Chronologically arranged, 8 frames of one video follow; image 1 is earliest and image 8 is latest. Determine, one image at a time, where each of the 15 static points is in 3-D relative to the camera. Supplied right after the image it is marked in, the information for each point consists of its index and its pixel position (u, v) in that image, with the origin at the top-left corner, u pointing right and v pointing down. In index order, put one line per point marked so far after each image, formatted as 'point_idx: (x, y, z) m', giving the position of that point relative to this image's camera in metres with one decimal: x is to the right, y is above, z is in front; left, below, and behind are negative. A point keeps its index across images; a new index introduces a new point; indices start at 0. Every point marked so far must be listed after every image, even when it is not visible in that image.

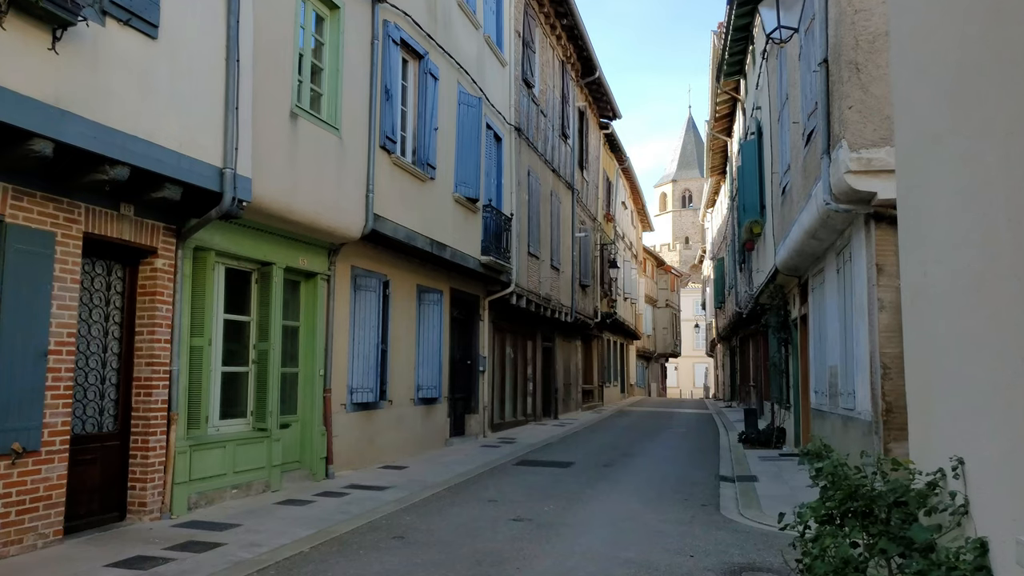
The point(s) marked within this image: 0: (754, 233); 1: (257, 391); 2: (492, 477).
0: (+5.1, +1.2, +15.9) m
1: (-2.9, -1.2, +8.5) m
2: (-0.3, -2.6, +10.4) m
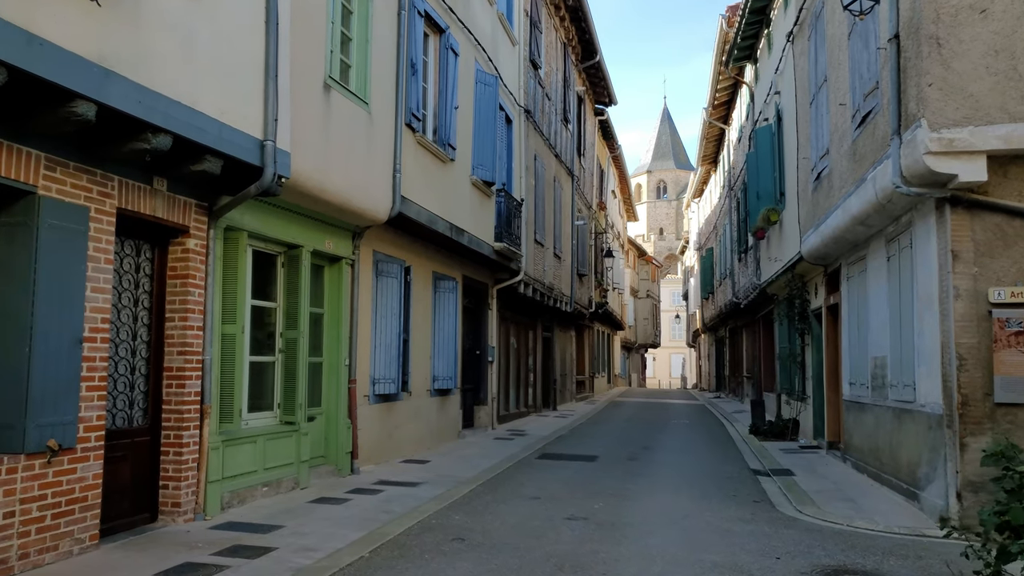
0: (+5.4, +1.4, +15.6) m
1: (-2.4, -1.0, +8.0) m
2: (+0.1, -2.5, +10.0) m
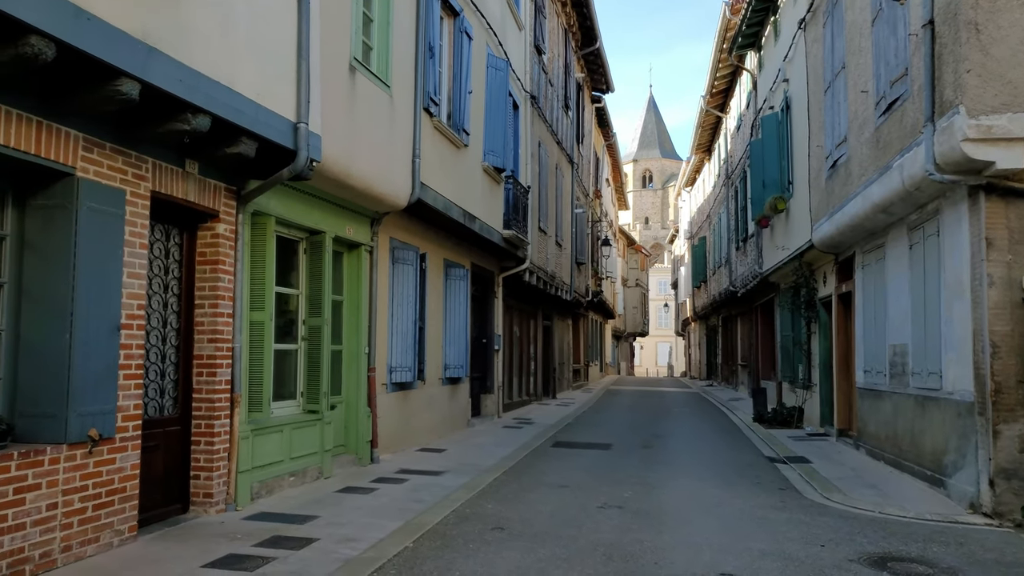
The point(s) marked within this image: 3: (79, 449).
0: (+5.5, +1.7, +15.6) m
1: (-2.1, -0.9, +7.9) m
2: (+0.4, -2.3, +9.9) m
3: (-2.7, -1.0, +4.7) m
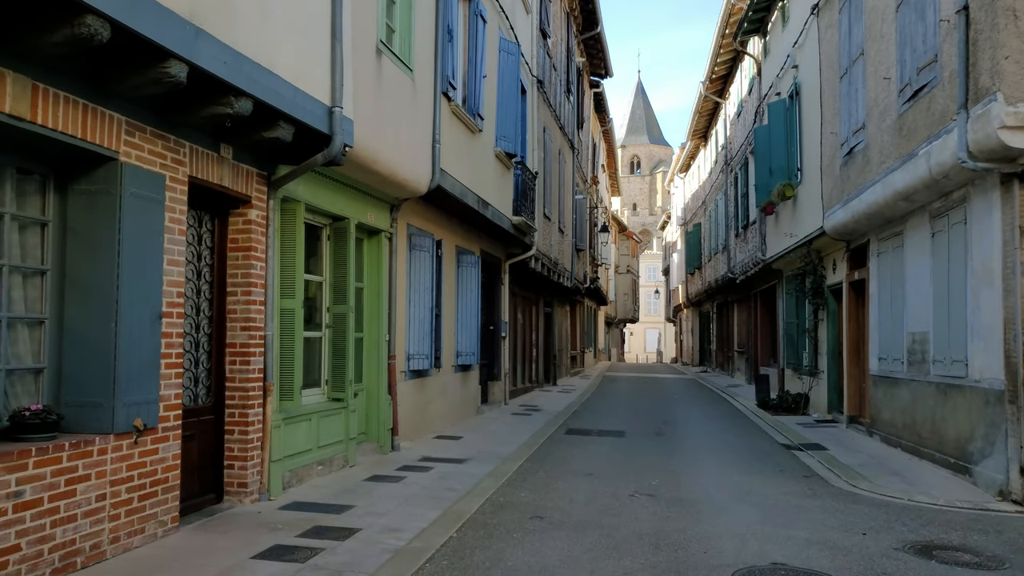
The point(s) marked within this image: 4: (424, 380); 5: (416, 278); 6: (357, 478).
0: (+5.7, +1.9, +15.6) m
1: (-1.9, -0.7, +7.8) m
2: (+0.6, -2.1, +9.9) m
3: (-2.4, -0.9, +4.6) m
4: (-1.2, -1.3, +10.4) m
5: (-1.3, +0.1, +9.9) m
6: (-1.5, -1.9, +7.3) m
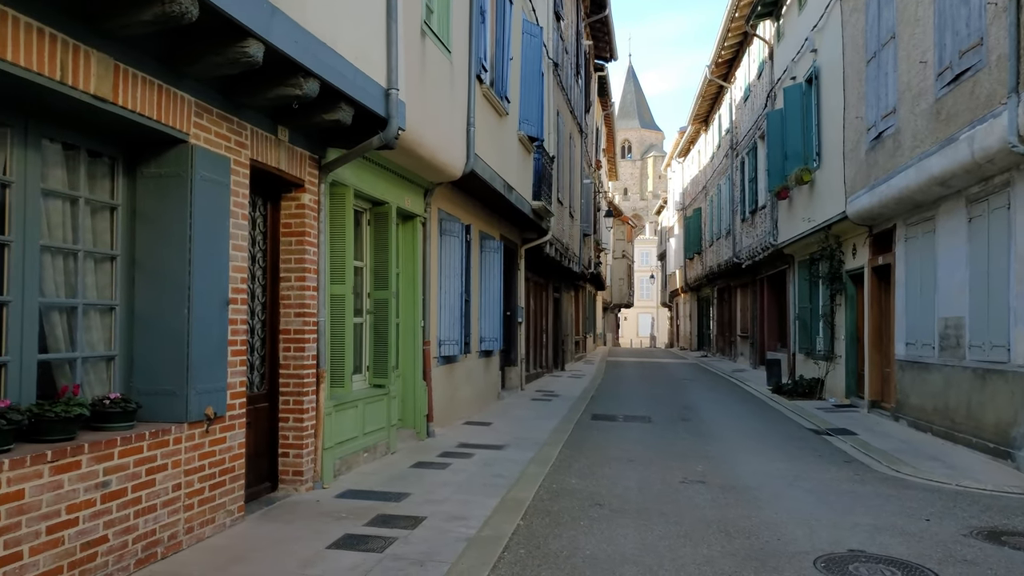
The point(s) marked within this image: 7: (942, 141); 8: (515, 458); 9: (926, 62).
0: (+6.0, +2.2, +15.5) m
1: (-1.4, -0.6, +7.7) m
2: (+1.0, -1.9, +9.9) m
3: (-1.9, -0.8, +4.5) m
4: (-0.8, -1.1, +10.3) m
5: (-0.9, +0.3, +9.8) m
6: (-1.1, -1.7, +7.3) m
7: (+5.1, +1.7, +8.9) m
8: (0.0, -1.8, +7.7) m
9: (+5.2, +2.8, +9.3) m
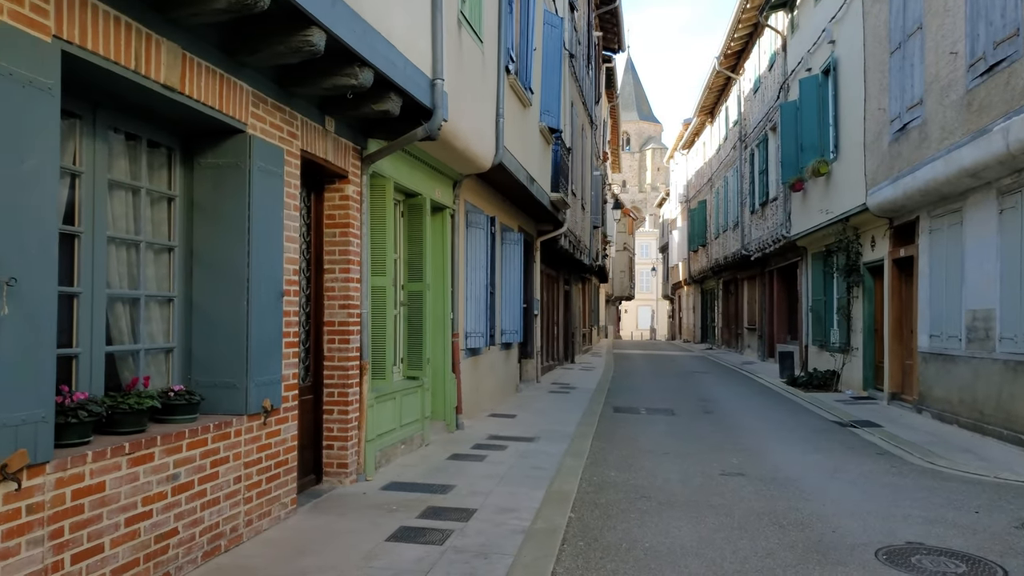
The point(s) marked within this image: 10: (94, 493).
0: (+6.4, +2.4, +15.5) m
1: (-1.1, -0.5, +7.7) m
2: (+1.4, -1.8, +9.9) m
3: (-1.5, -0.8, +4.5) m
4: (-0.5, -1.0, +10.3) m
5: (-0.5, +0.4, +9.8) m
6: (-0.7, -1.6, +7.2) m
7: (+5.5, +1.8, +8.9) m
8: (+0.4, -1.7, +7.7) m
9: (+5.5, +2.9, +9.3) m
10: (-1.8, -0.9, +3.2) m
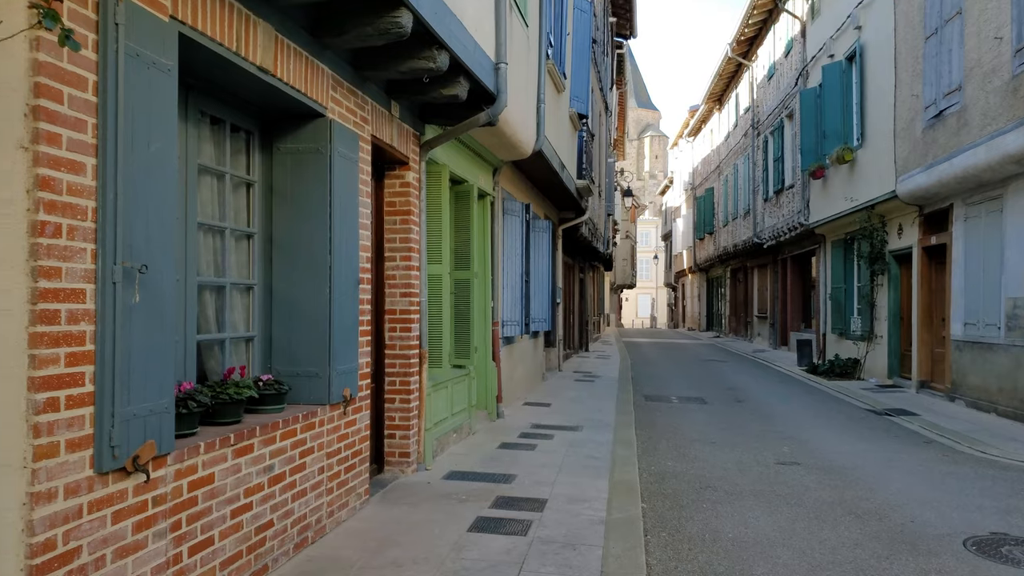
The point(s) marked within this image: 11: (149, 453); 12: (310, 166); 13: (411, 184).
0: (+6.8, +2.6, +15.4) m
1: (-0.6, -0.4, +7.6) m
2: (+1.8, -1.7, +9.9) m
3: (-1.0, -0.7, +4.4) m
4: (0.0, -0.8, +10.2) m
5: (0.0, +0.6, +9.7) m
6: (-0.2, -1.5, +7.2) m
7: (+5.9, +2.0, +8.8) m
8: (+0.9, -1.6, +7.7) m
9: (+6.0, +3.1, +9.2) m
10: (-1.3, -0.8, +3.1) m
11: (-1.3, -0.6, +2.7) m
12: (-1.2, +0.7, +4.3) m
13: (-0.8, +0.8, +5.8) m
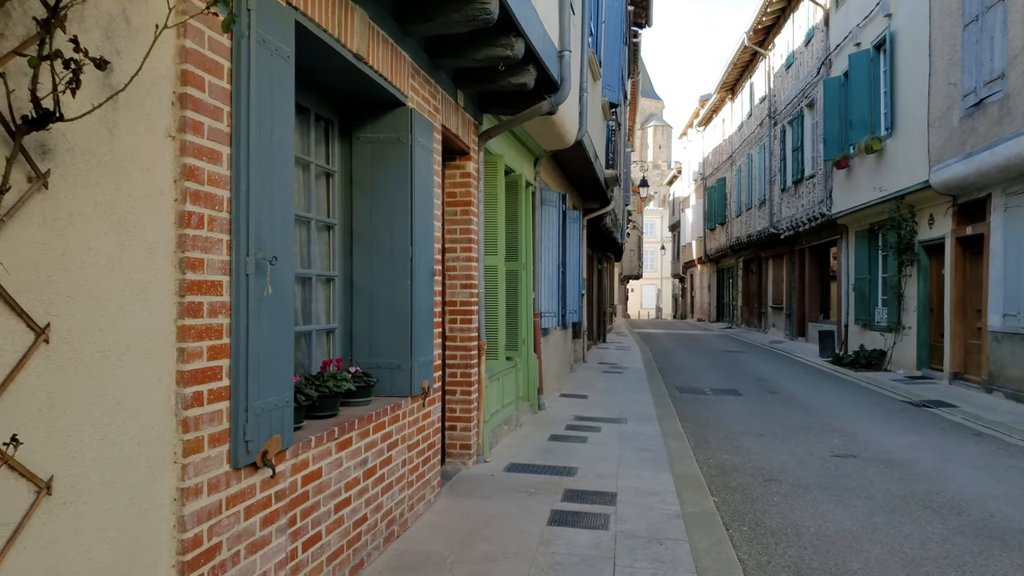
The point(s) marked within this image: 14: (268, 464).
0: (+7.3, +2.8, +15.3) m
1: (-0.1, -0.3, +7.5) m
2: (+2.3, -1.5, +9.8) m
3: (-0.6, -0.7, +4.4) m
4: (+0.5, -0.7, +10.2) m
5: (+0.5, +0.7, +9.6) m
6: (+0.3, -1.4, +7.2) m
7: (+6.4, +2.1, +8.7) m
8: (+1.4, -1.5, +7.6) m
9: (+6.5, +3.2, +9.0) m
10: (-0.8, -0.8, +3.1) m
11: (-0.8, -0.6, +2.6) m
12: (-0.7, +0.8, +4.2) m
13: (-0.3, +0.9, +5.8) m
14: (-0.8, -0.6, +2.6) m
